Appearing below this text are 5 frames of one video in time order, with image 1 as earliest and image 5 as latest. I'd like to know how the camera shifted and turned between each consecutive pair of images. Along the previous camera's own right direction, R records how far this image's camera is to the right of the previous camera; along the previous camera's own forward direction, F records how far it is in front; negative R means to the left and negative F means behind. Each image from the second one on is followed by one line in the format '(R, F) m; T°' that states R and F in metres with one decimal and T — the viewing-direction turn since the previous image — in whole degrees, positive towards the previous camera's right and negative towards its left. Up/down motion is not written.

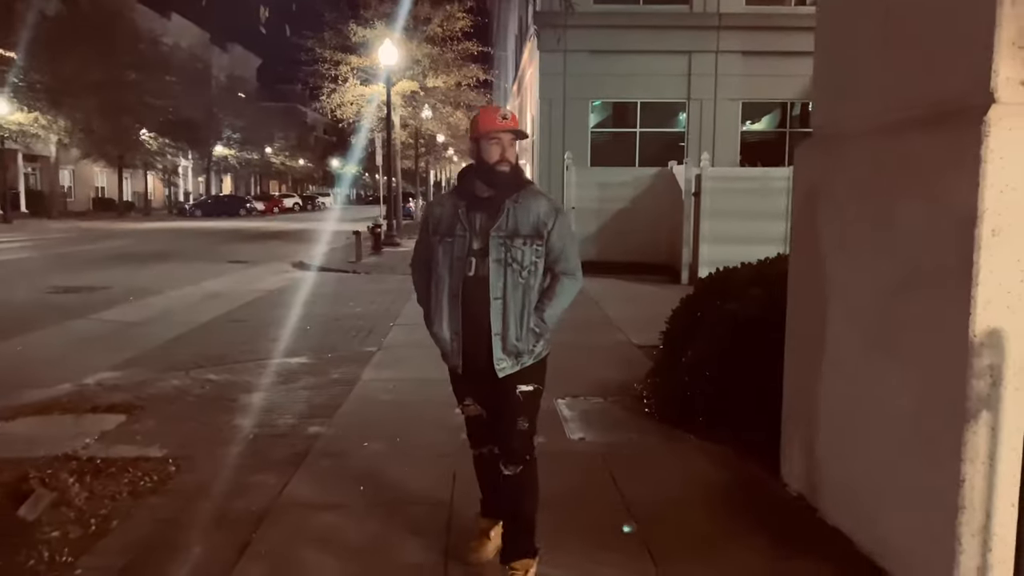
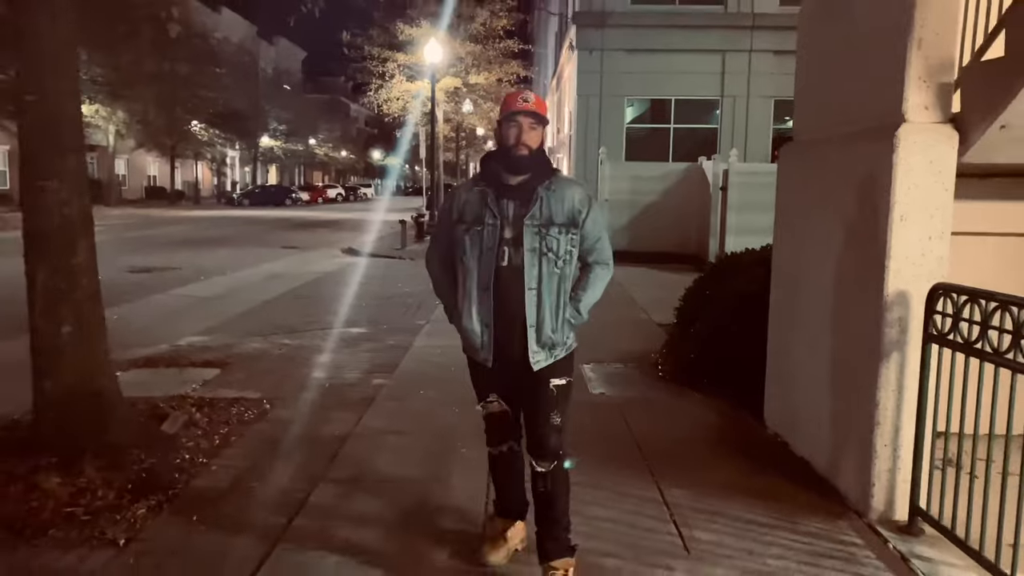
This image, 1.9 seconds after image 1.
(0.0, -1.1) m; -3°
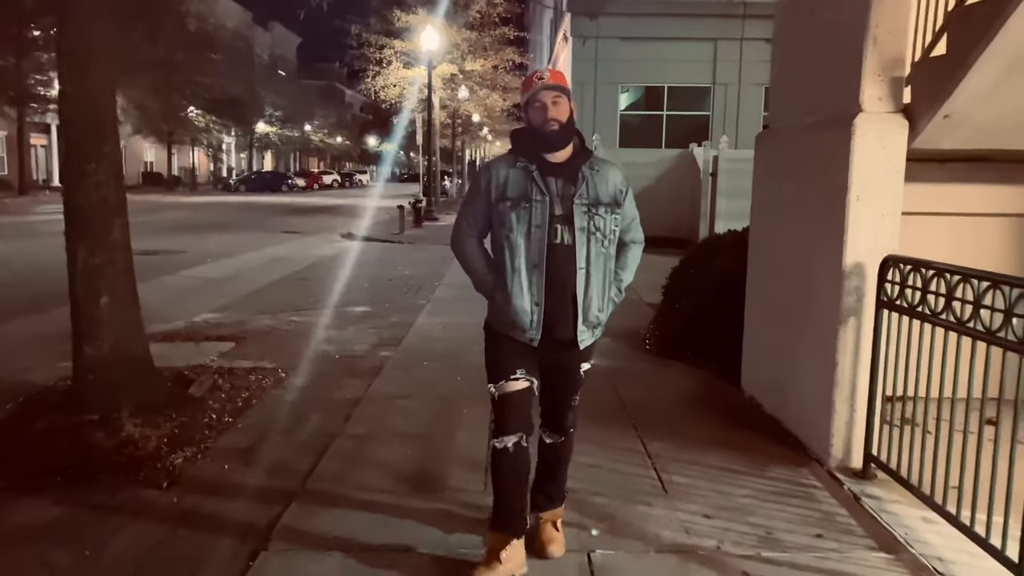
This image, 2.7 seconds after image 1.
(0.0, -0.5) m; 0°
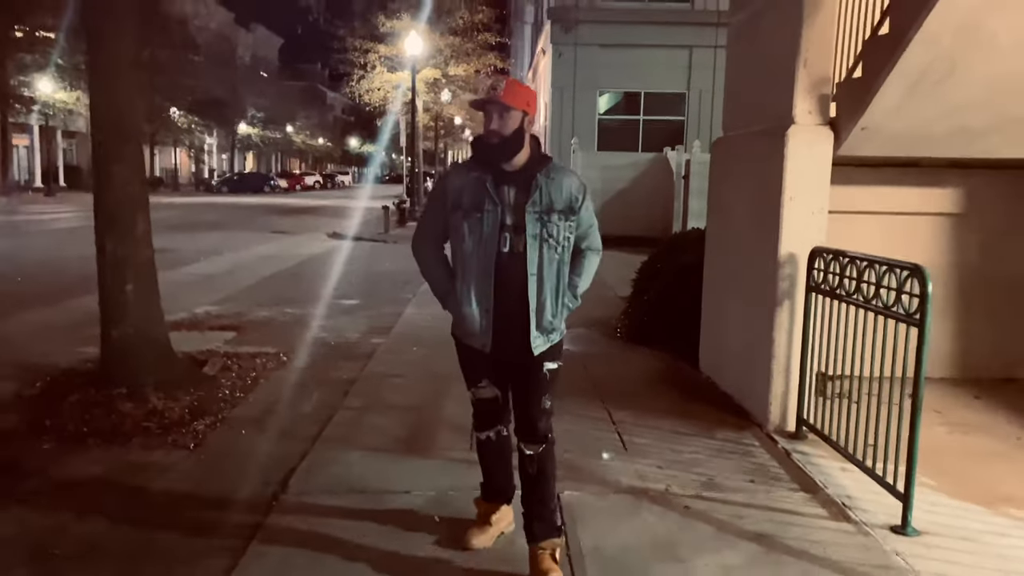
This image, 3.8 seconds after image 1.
(0.0, -0.7) m; +1°
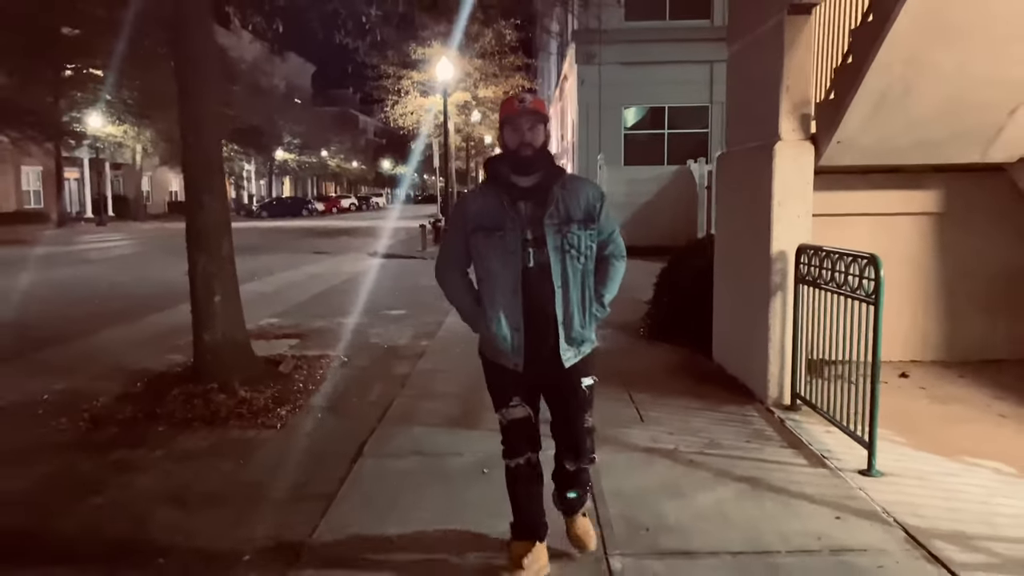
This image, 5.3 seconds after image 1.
(0.0, -0.9) m; -2°
